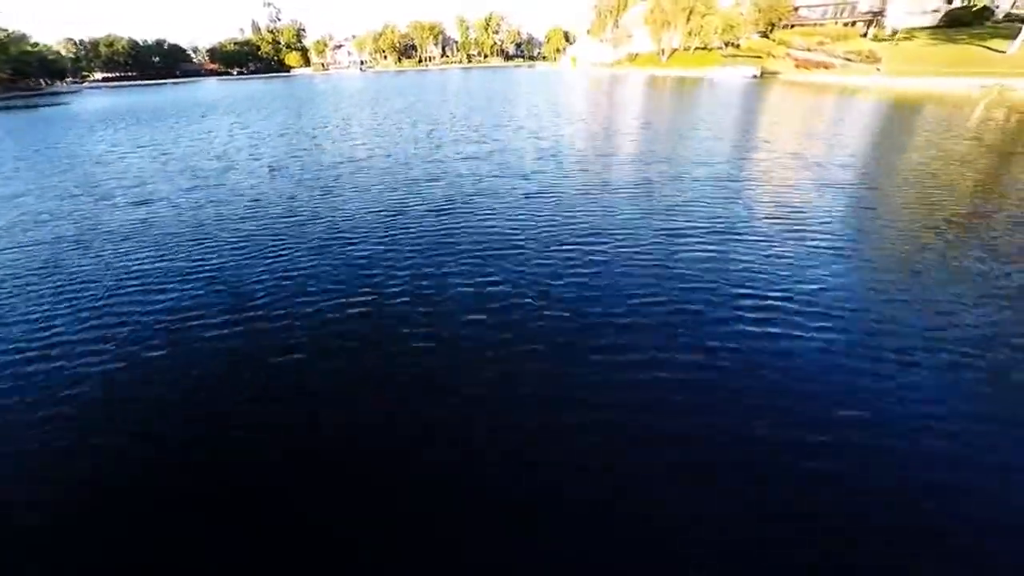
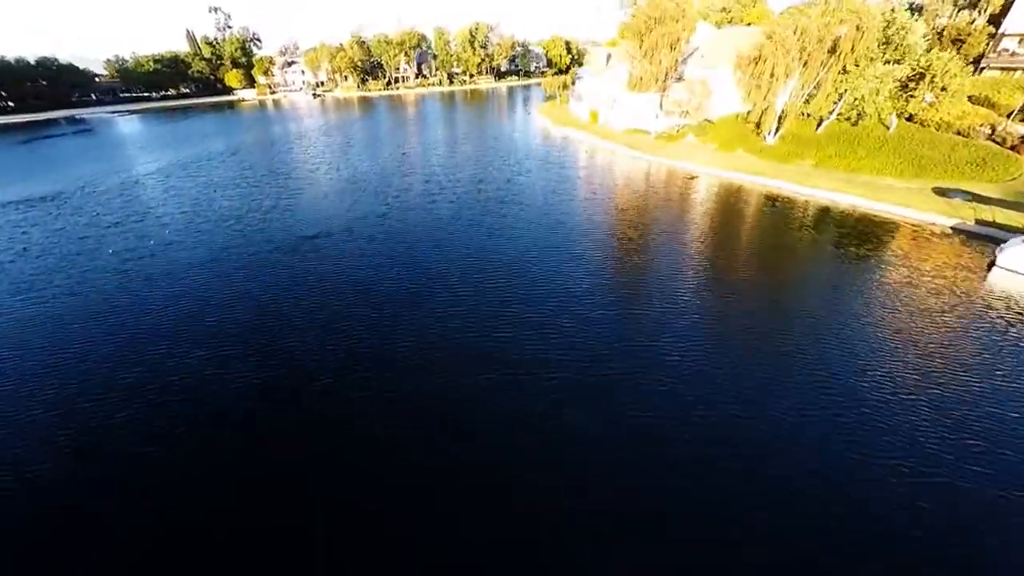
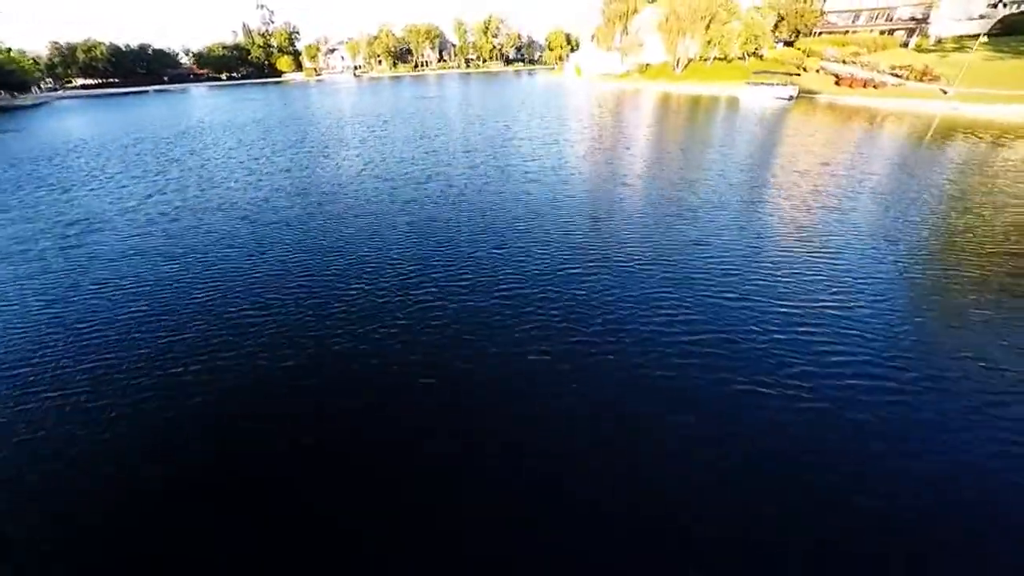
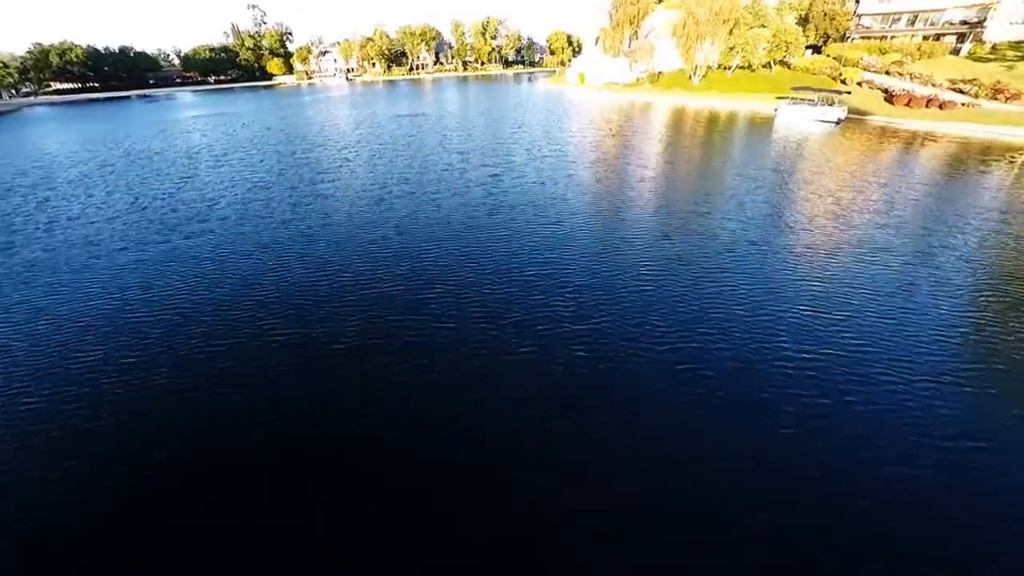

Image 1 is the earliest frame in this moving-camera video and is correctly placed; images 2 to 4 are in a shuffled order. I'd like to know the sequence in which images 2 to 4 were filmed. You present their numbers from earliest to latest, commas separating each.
3, 4, 2
